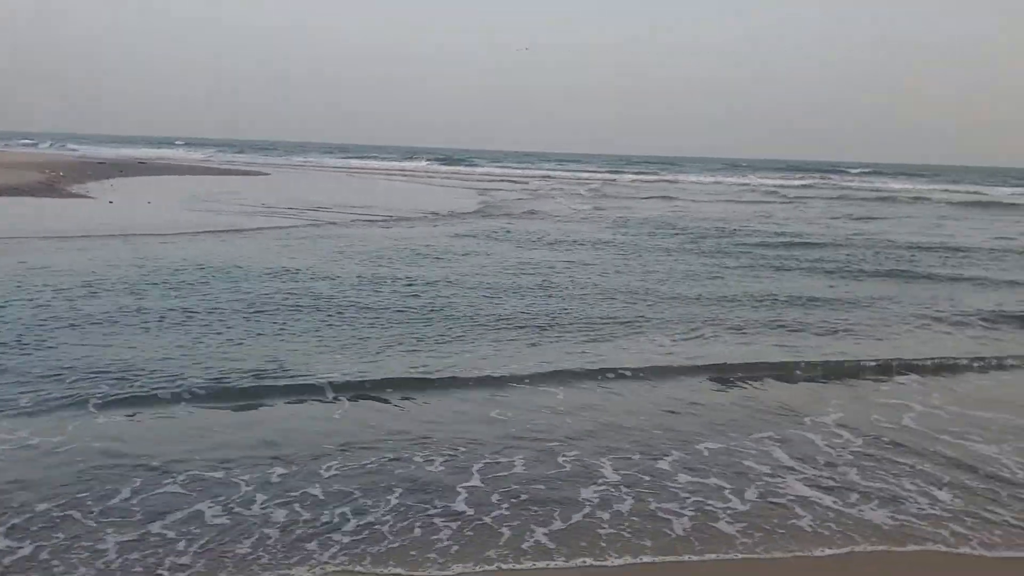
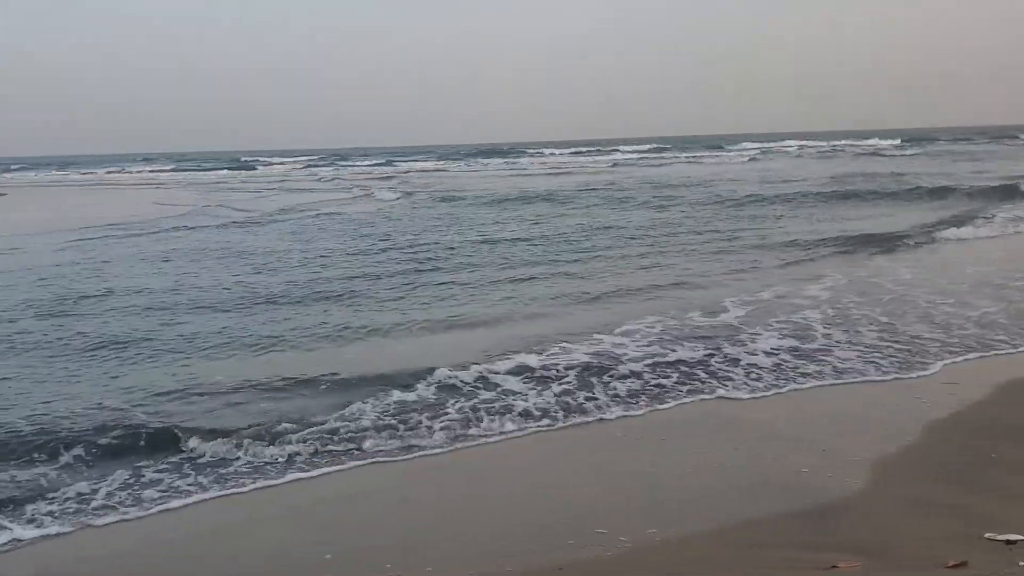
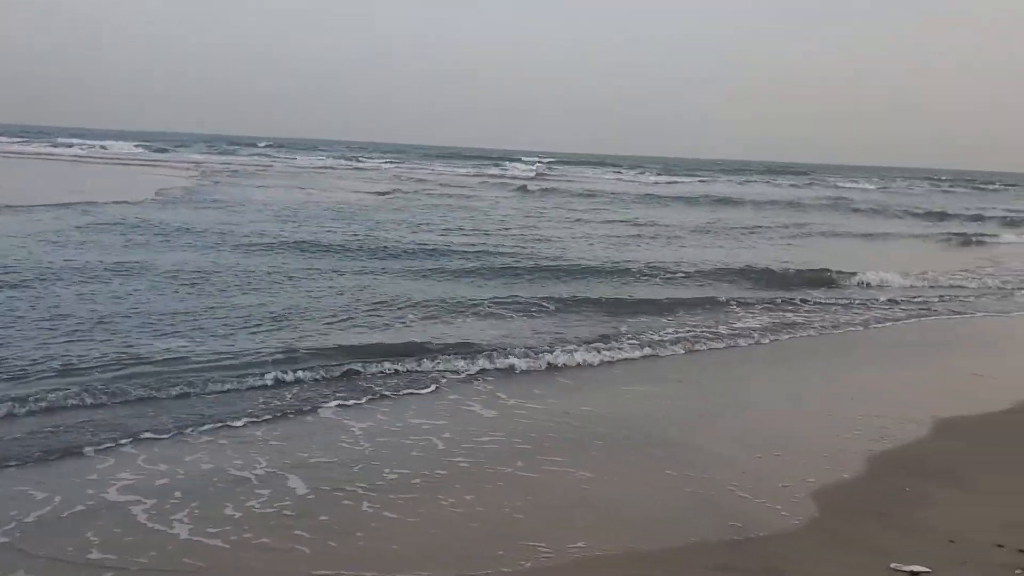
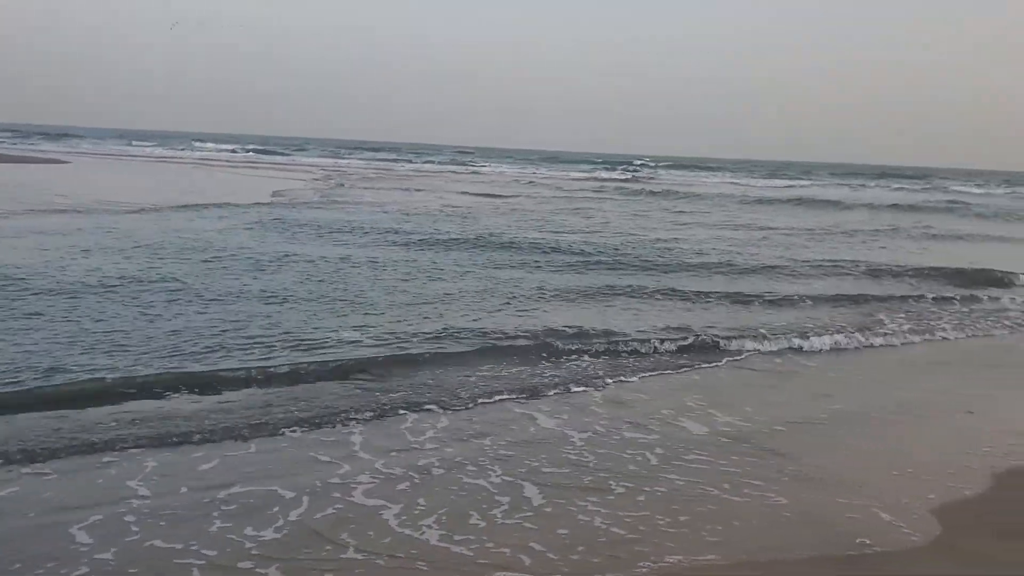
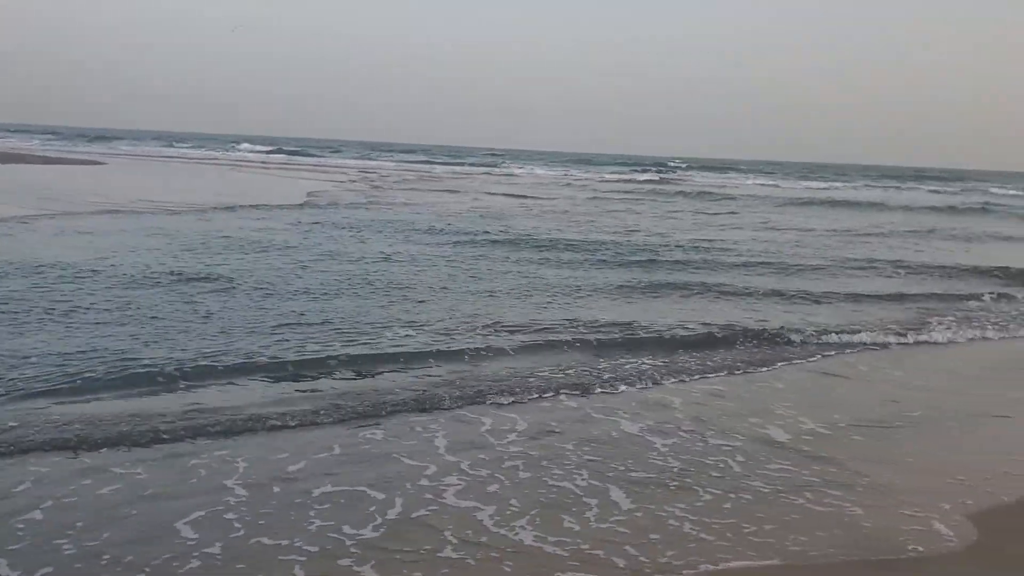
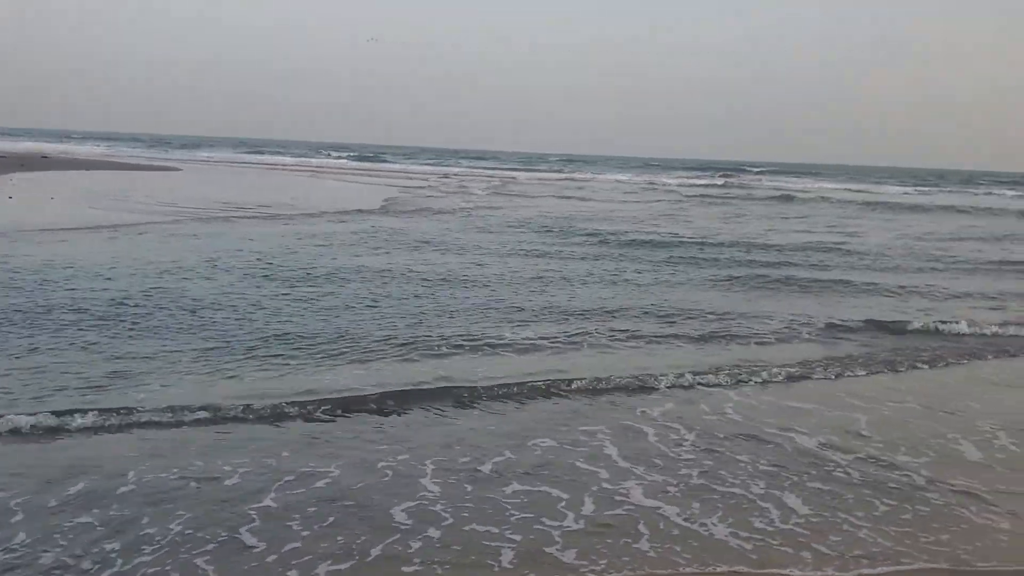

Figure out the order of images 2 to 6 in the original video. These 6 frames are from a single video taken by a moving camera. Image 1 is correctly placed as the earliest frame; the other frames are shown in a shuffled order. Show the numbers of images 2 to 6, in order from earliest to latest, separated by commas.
6, 5, 4, 3, 2
